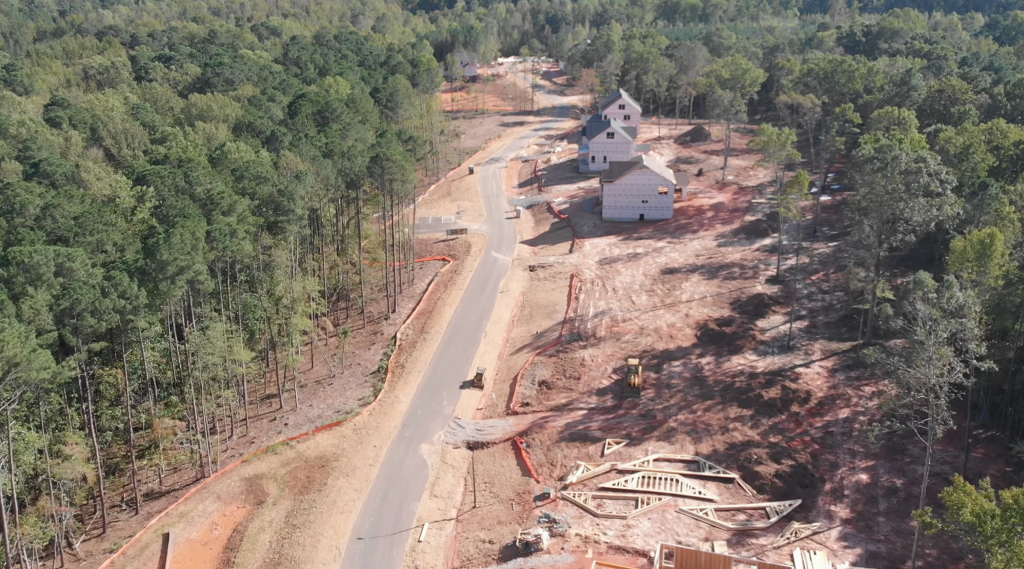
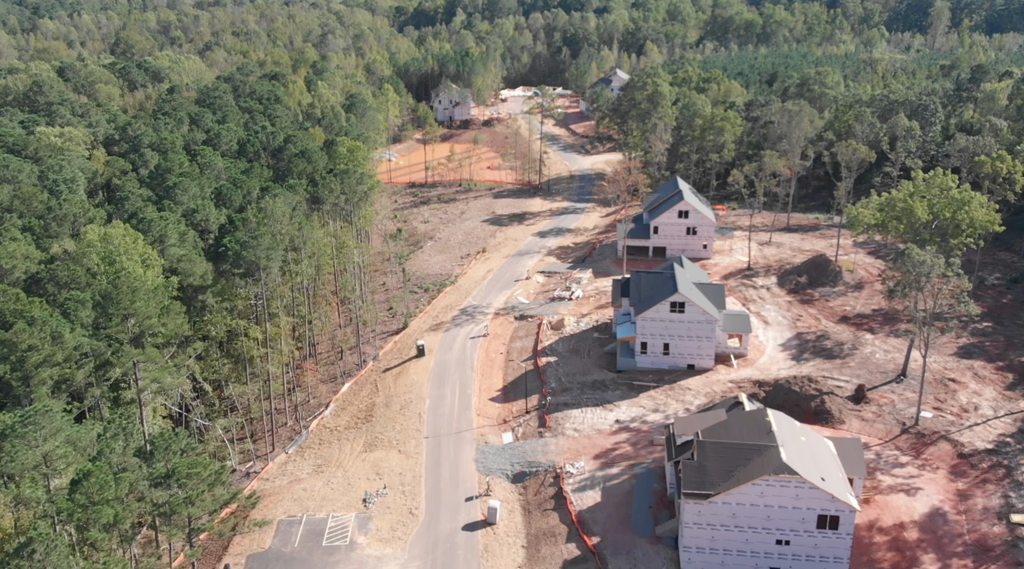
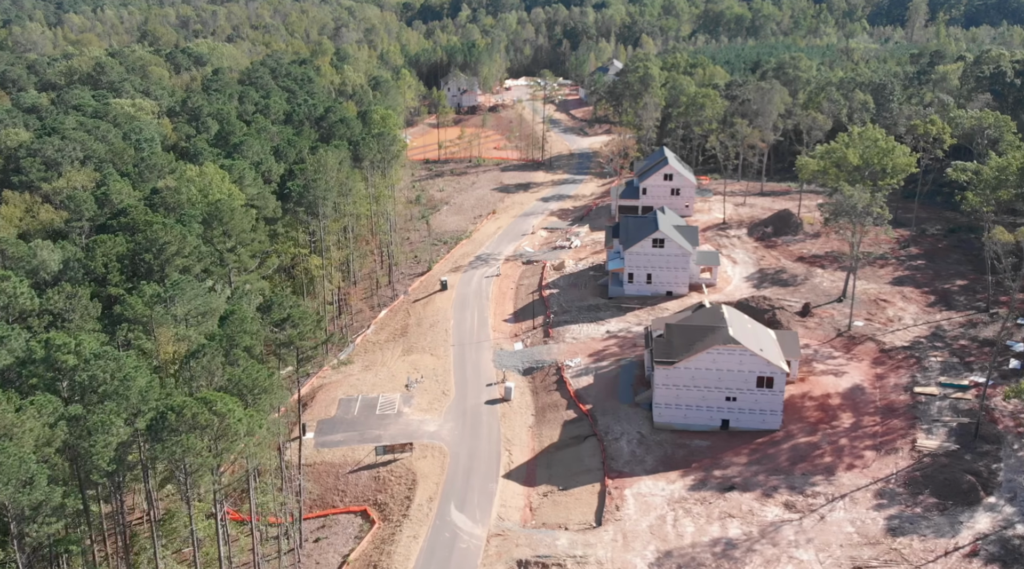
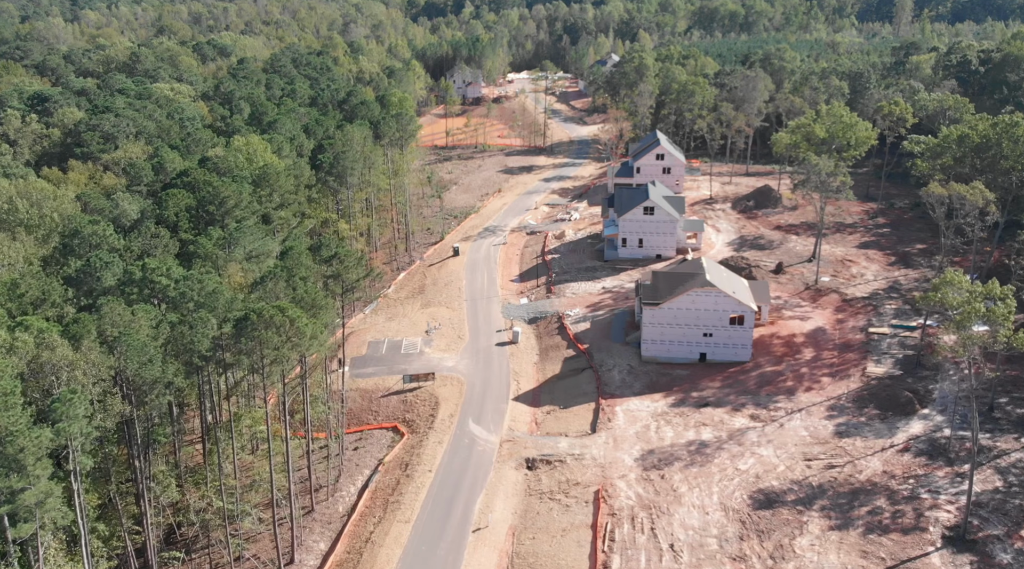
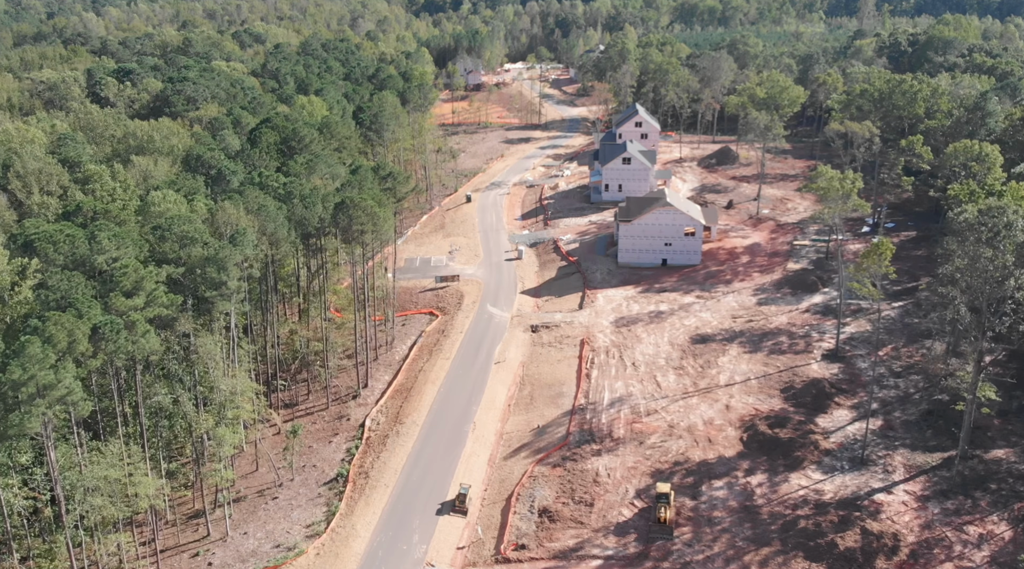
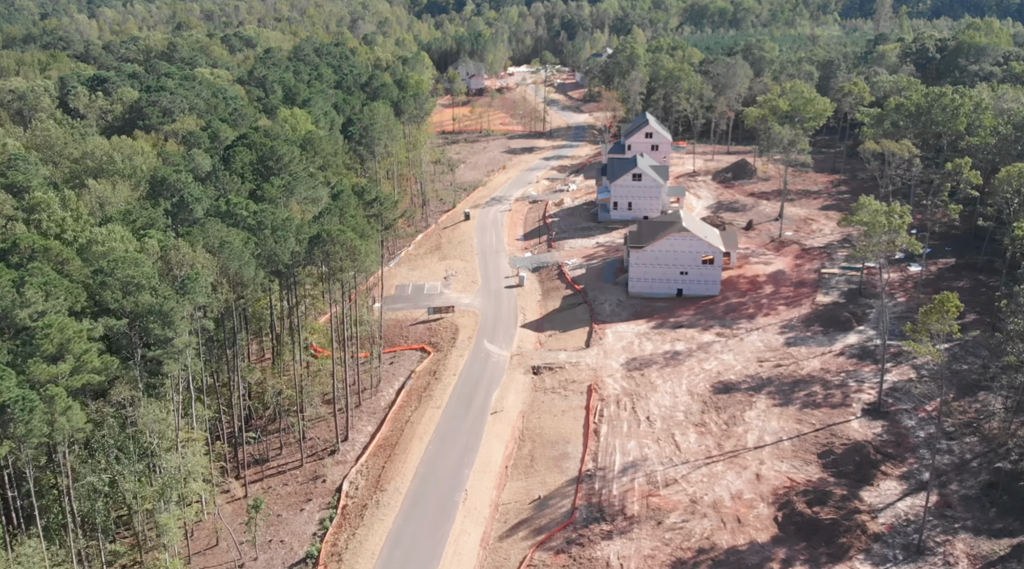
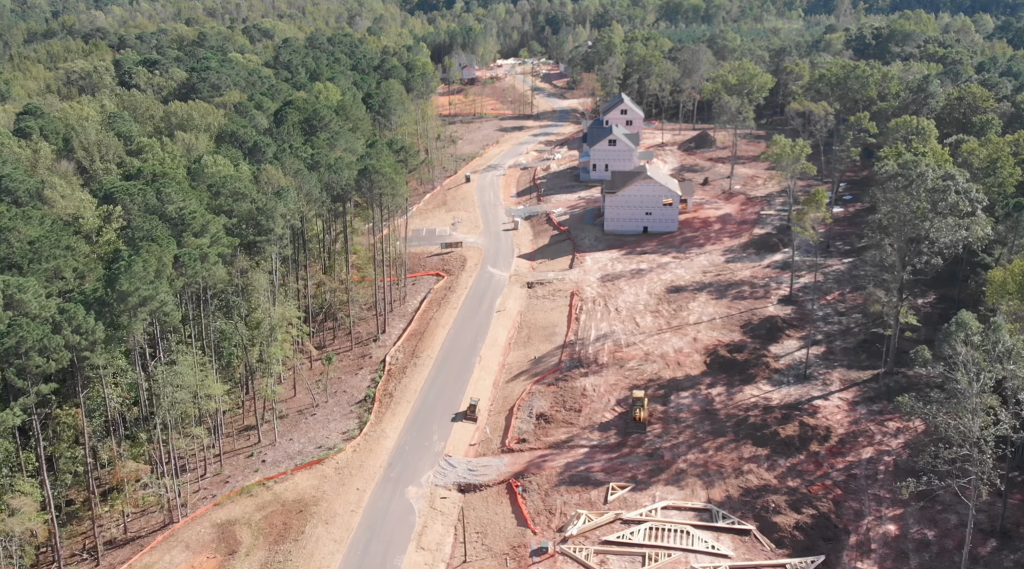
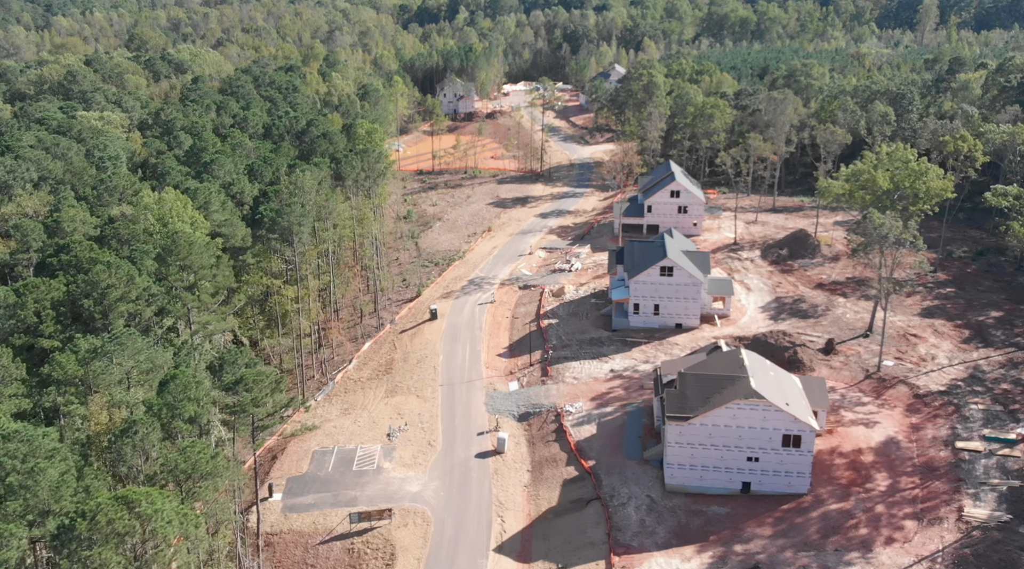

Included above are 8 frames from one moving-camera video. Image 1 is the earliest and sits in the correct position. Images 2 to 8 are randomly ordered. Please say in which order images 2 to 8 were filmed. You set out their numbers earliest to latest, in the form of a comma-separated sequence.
7, 5, 6, 4, 3, 8, 2
